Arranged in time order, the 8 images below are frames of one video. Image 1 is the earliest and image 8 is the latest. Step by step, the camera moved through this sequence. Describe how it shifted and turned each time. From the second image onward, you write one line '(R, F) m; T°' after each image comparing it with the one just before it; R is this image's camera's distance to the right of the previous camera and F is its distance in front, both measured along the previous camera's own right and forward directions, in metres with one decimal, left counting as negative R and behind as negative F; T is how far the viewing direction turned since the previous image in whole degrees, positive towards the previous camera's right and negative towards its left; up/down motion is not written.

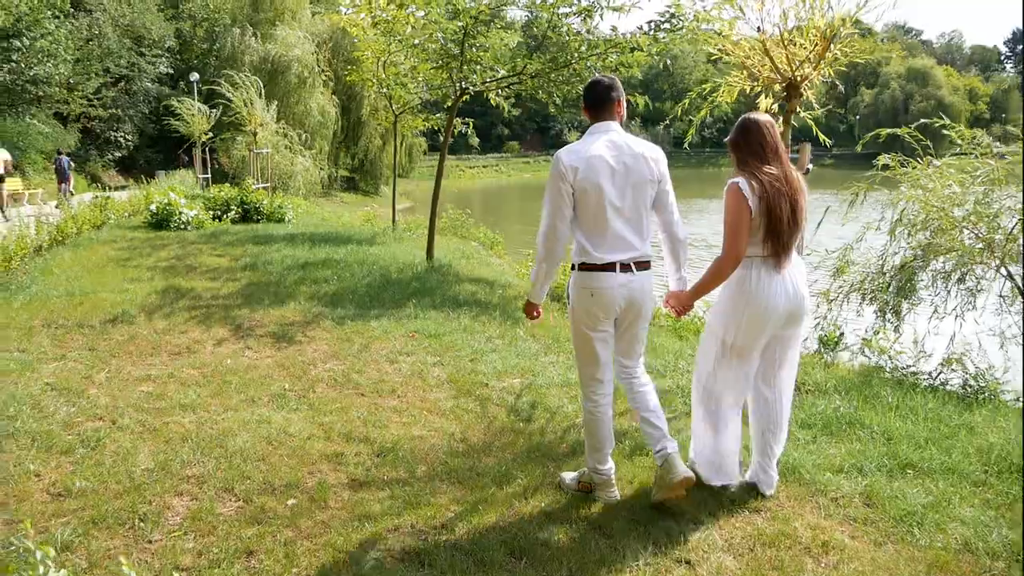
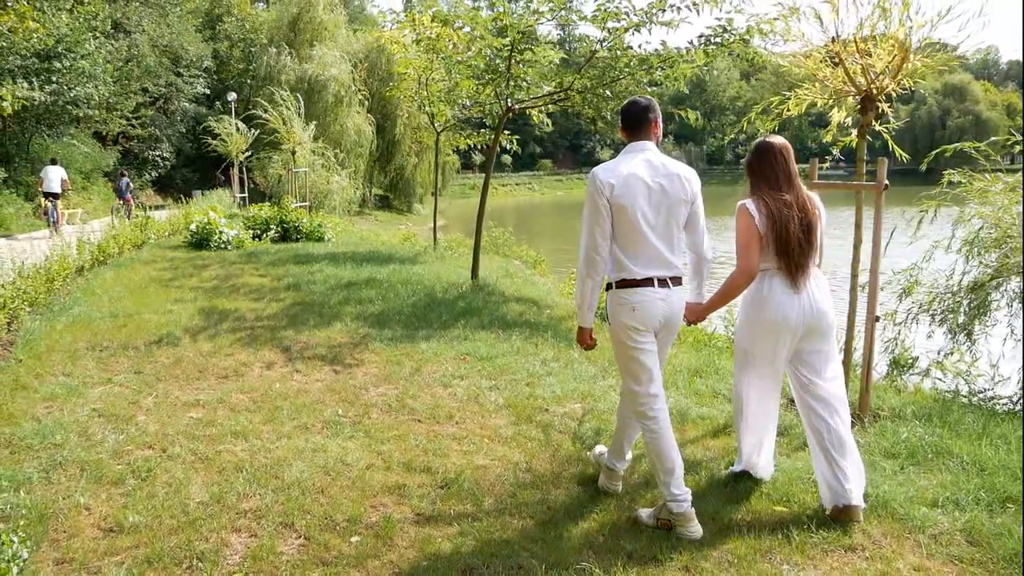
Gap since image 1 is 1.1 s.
(-0.2, +0.2) m; -2°
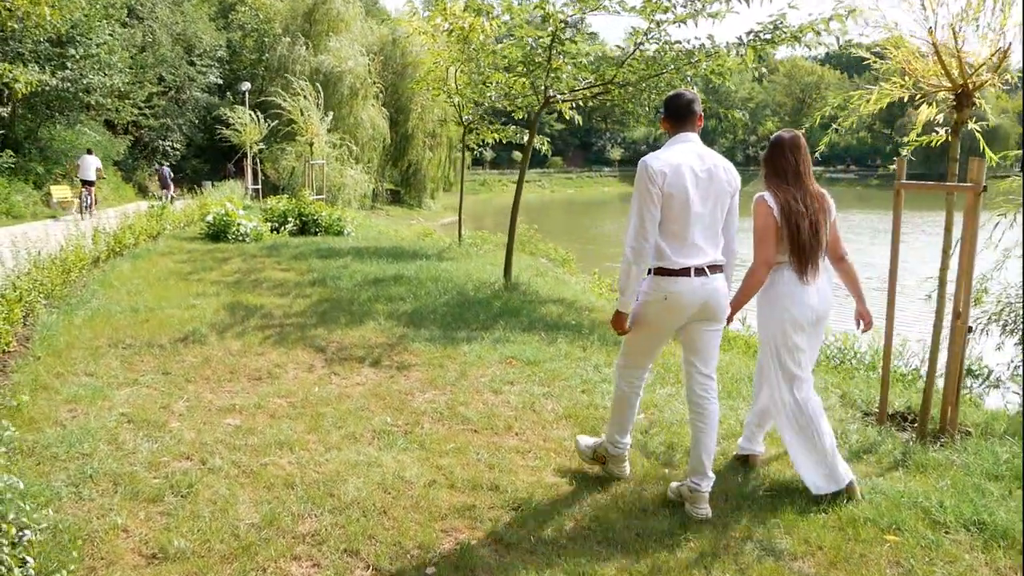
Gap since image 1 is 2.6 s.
(-0.3, +0.4) m; 0°
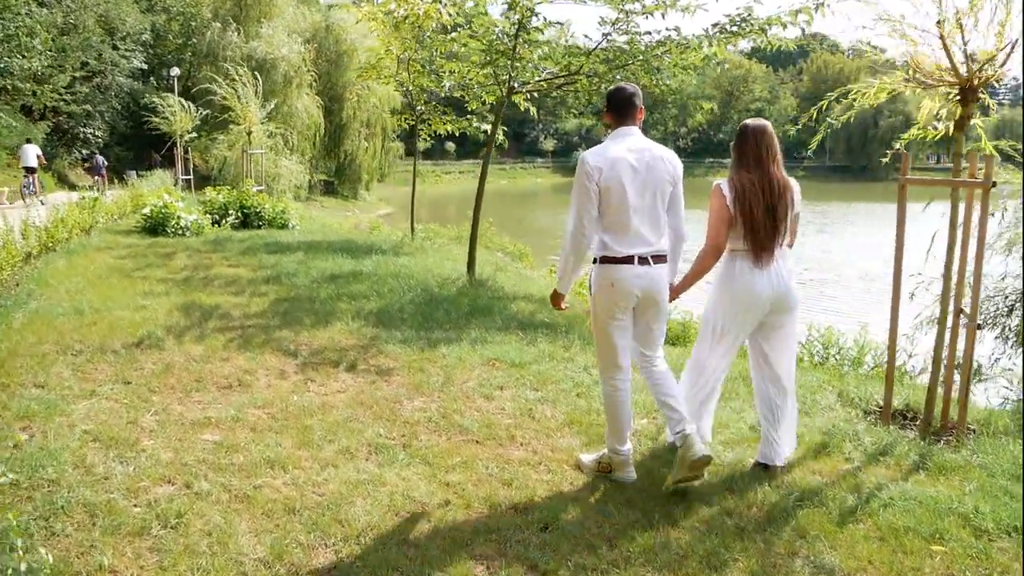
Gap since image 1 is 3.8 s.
(-0.4, +0.3) m; +5°
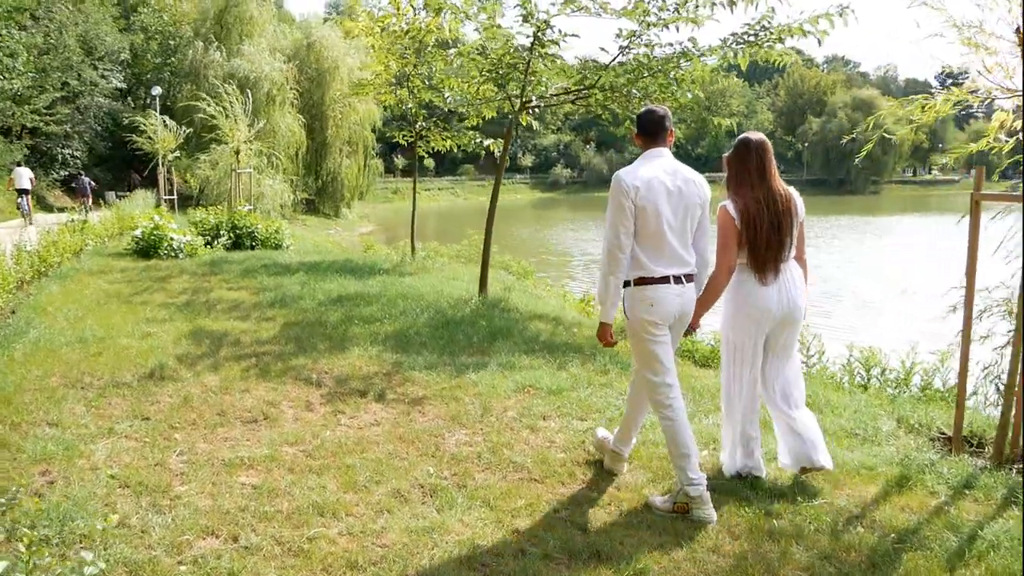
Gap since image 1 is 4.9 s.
(-0.4, +0.3) m; +2°
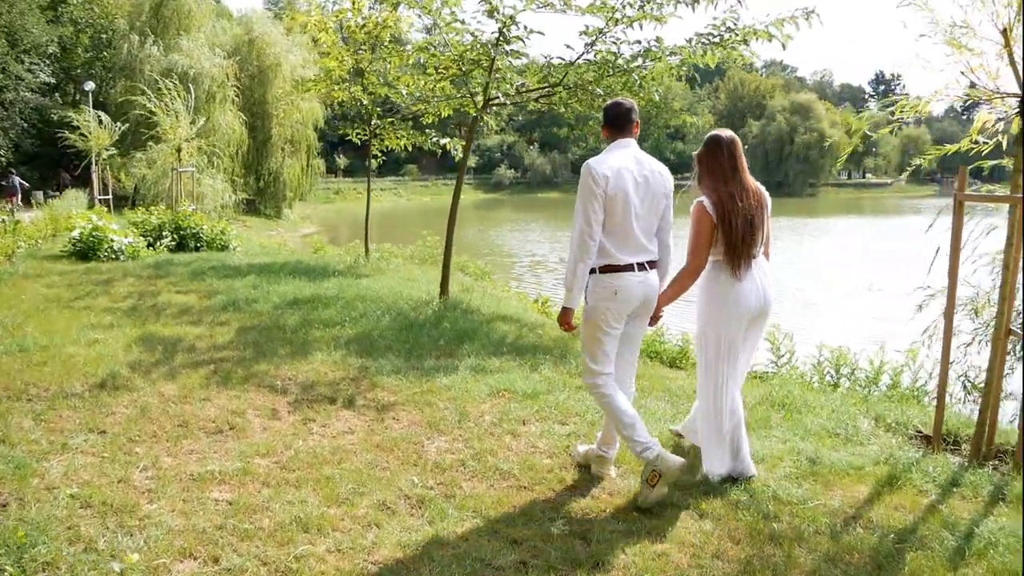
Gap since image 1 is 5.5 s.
(-0.2, +0.2) m; +4°
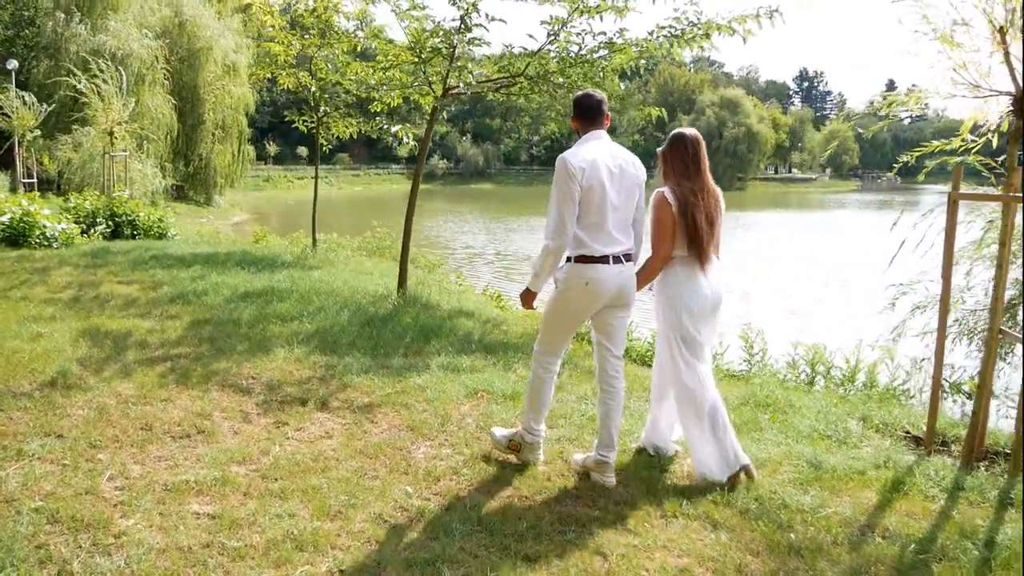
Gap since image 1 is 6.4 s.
(-0.3, +0.2) m; +5°
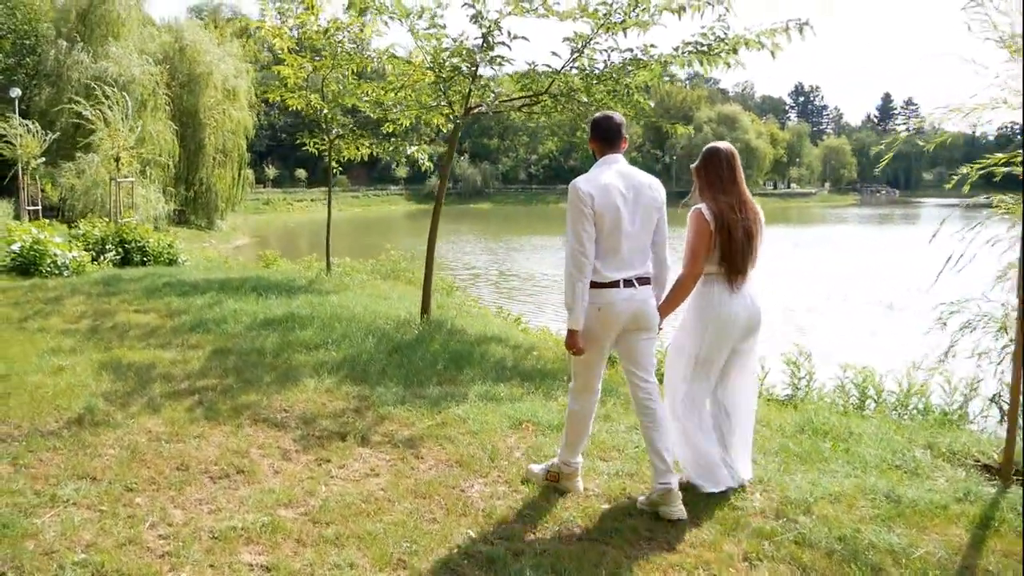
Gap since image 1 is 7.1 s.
(-0.3, +0.2) m; 0°
